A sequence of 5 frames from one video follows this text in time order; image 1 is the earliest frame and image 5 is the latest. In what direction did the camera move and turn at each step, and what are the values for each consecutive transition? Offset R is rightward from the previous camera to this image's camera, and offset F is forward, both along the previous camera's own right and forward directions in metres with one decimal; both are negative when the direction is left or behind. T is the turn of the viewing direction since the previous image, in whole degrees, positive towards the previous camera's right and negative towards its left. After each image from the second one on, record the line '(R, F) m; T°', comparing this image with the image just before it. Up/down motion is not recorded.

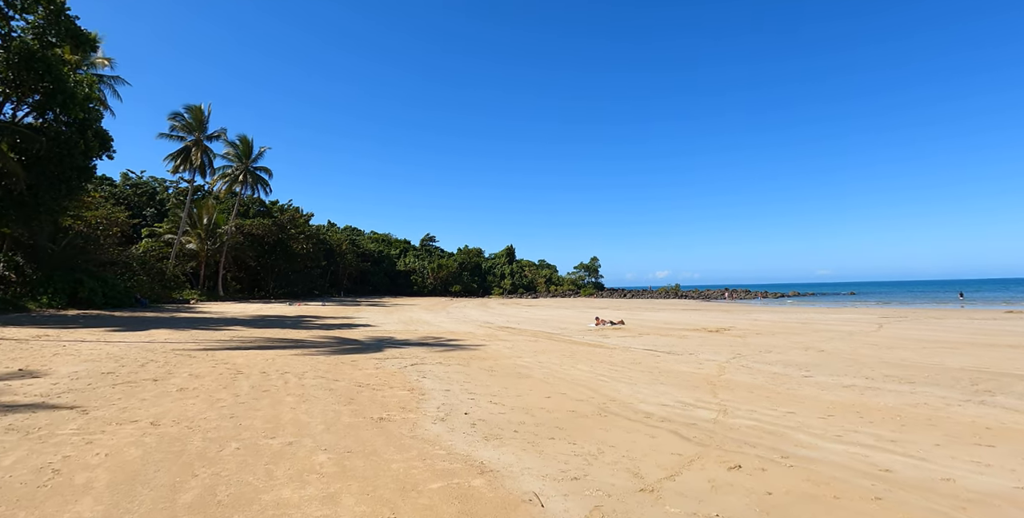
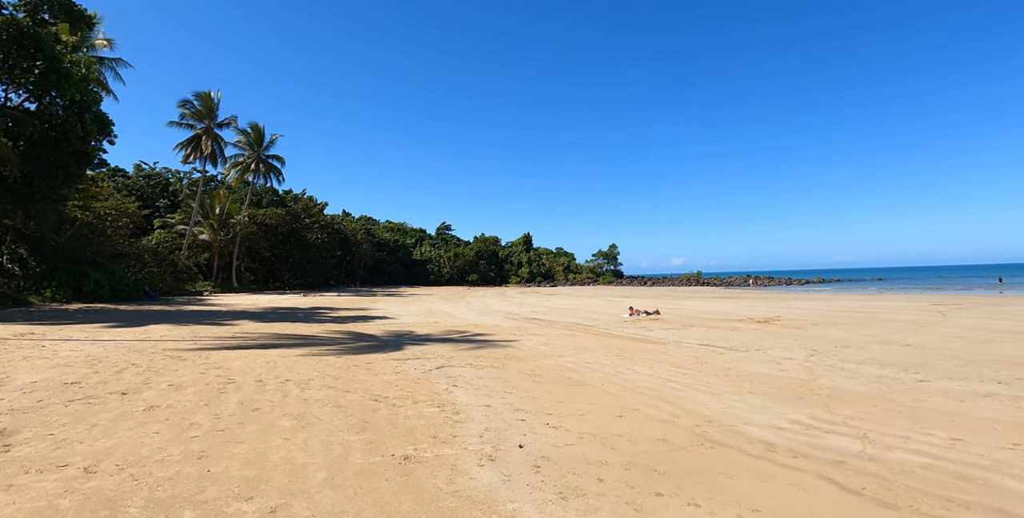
(-0.5, +1.7) m; -2°
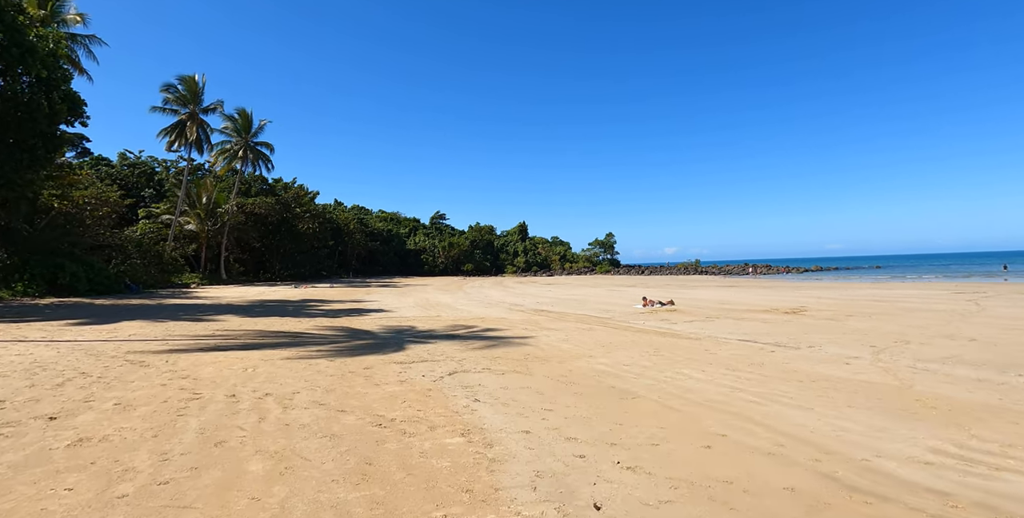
(-0.5, +1.4) m; +1°
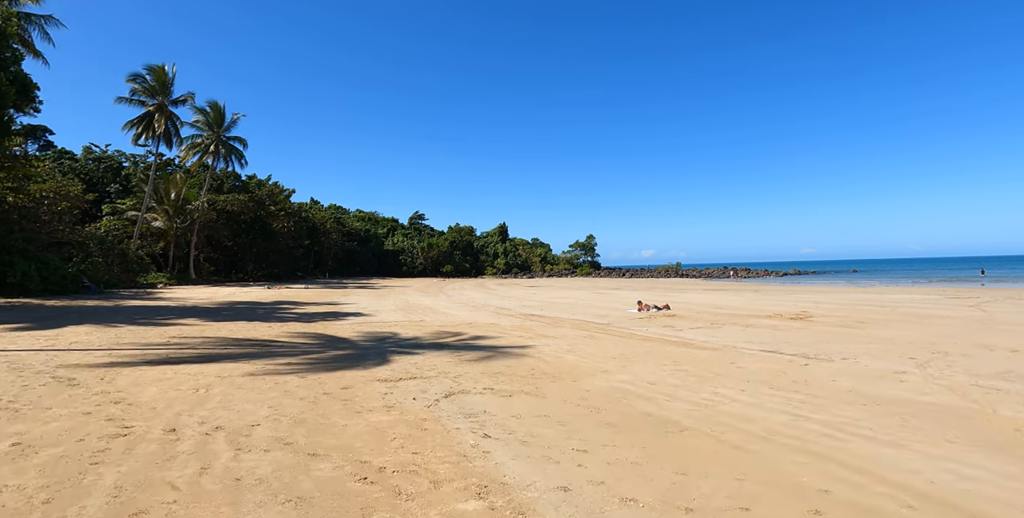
(-0.4, +1.1) m; +2°
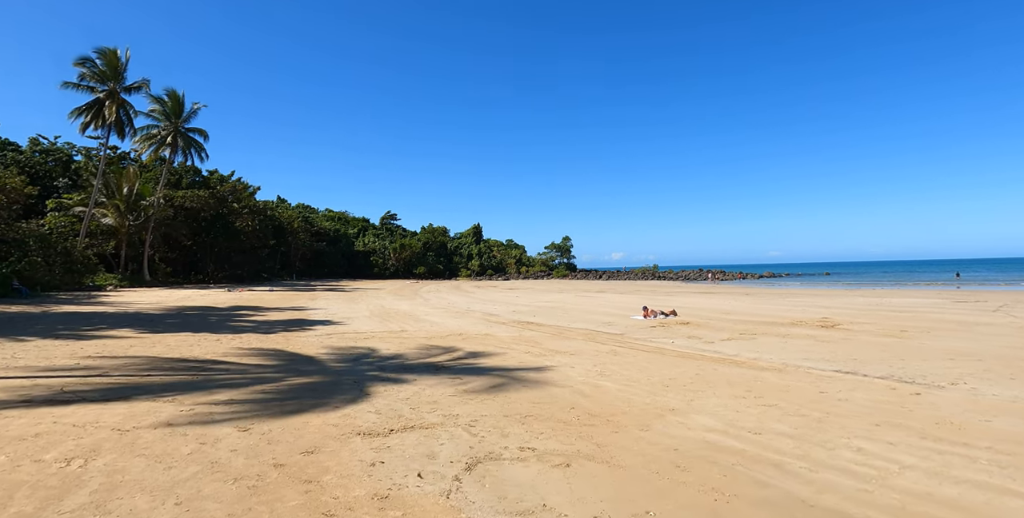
(-0.7, +2.1) m; +3°
